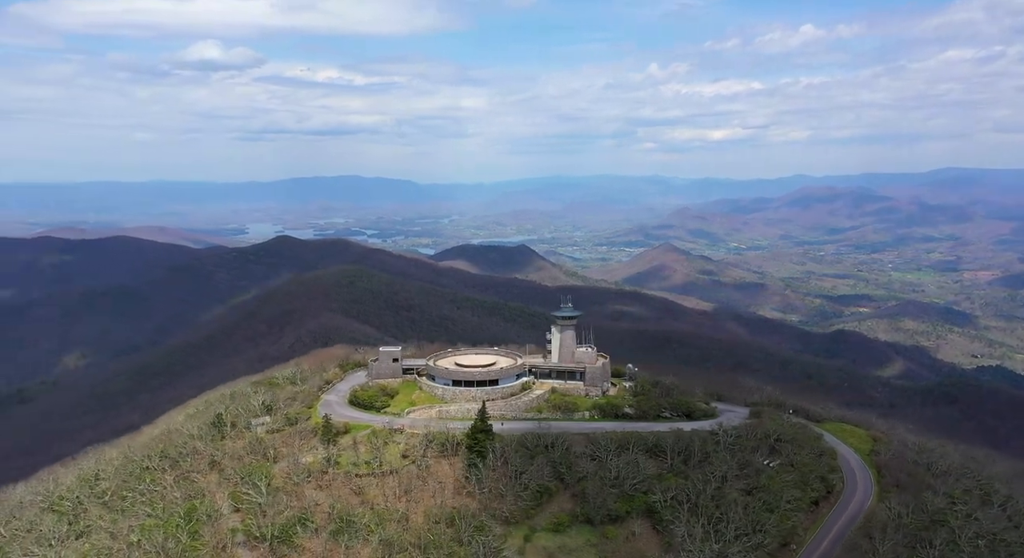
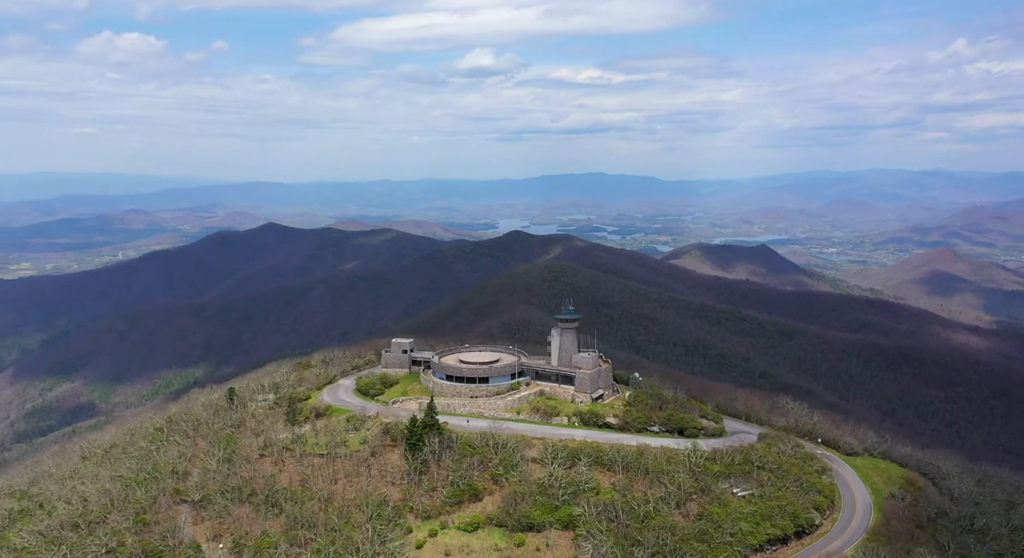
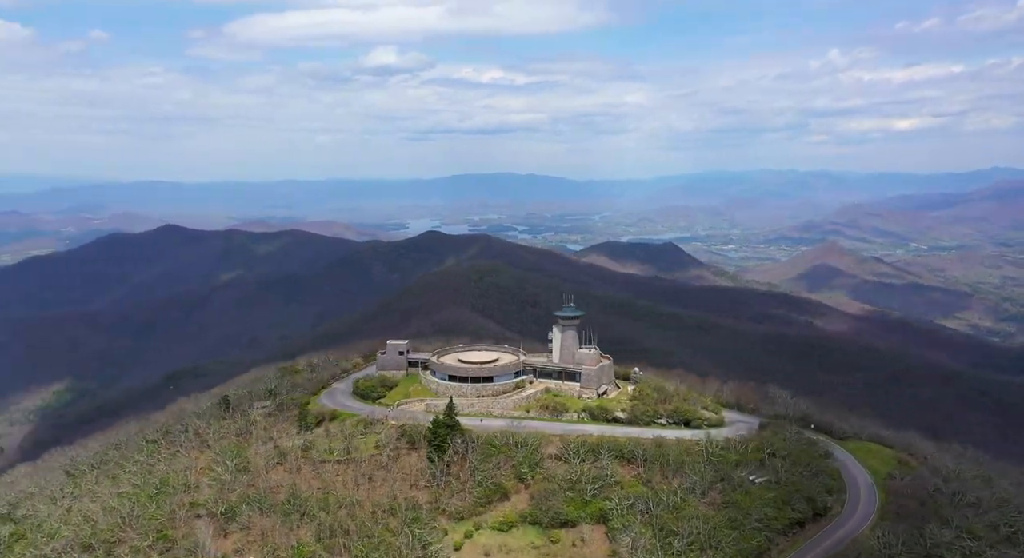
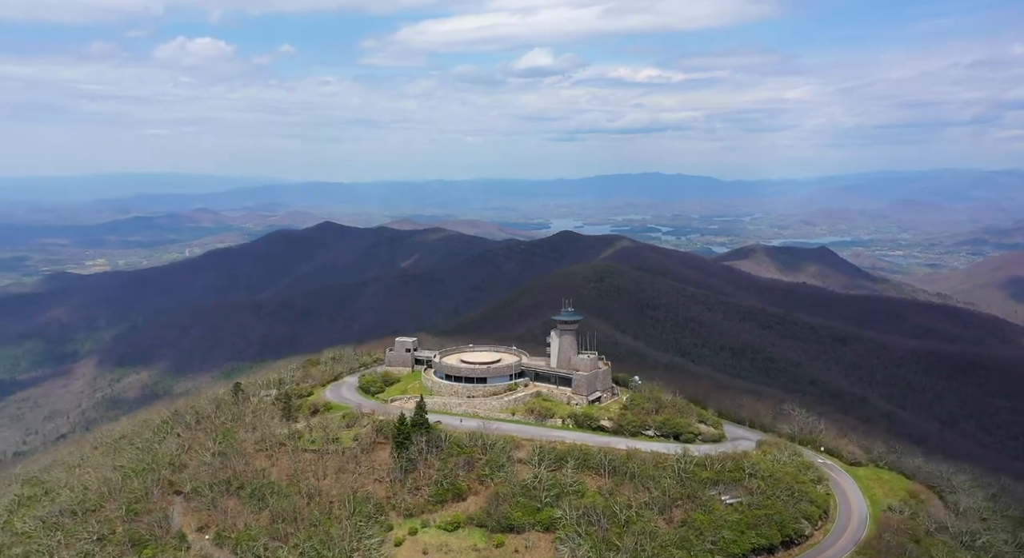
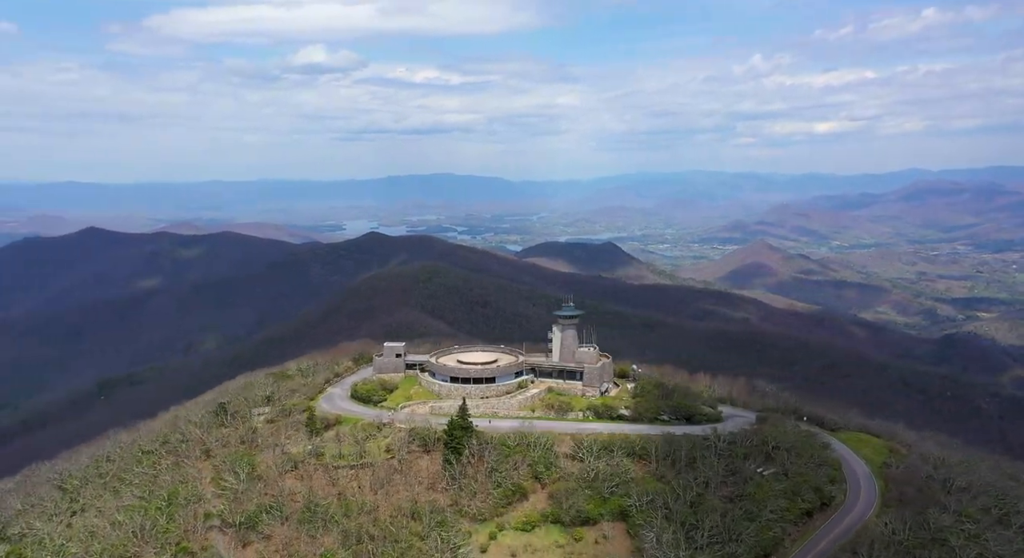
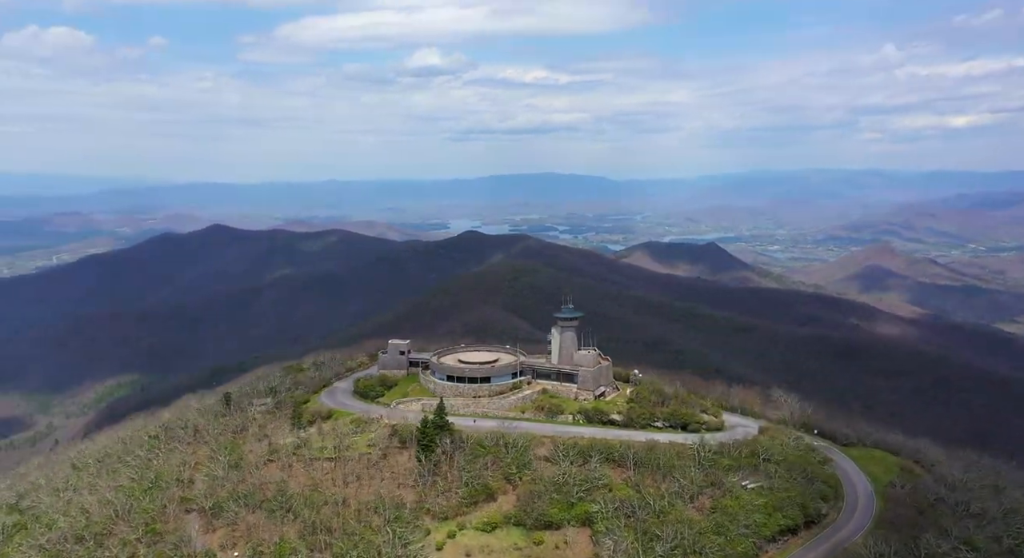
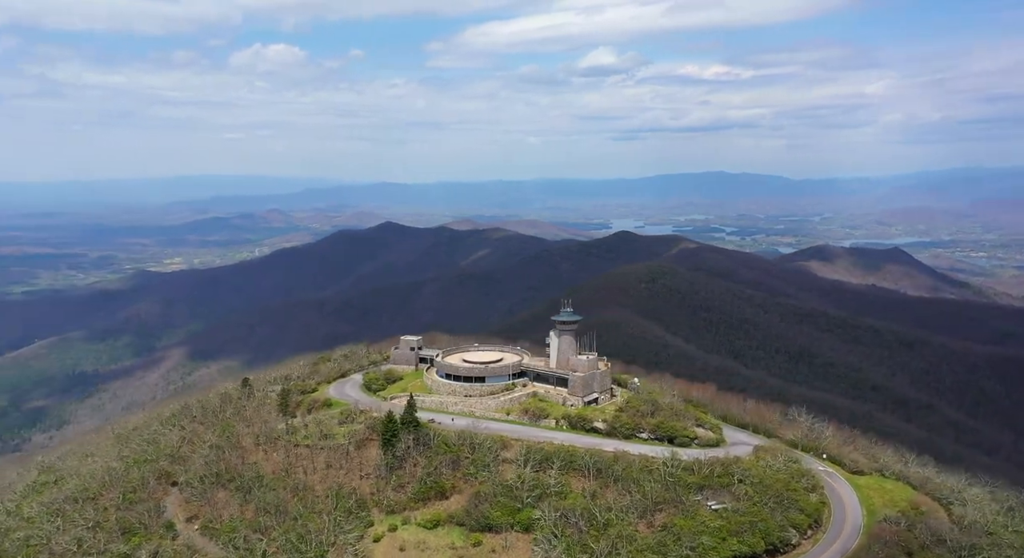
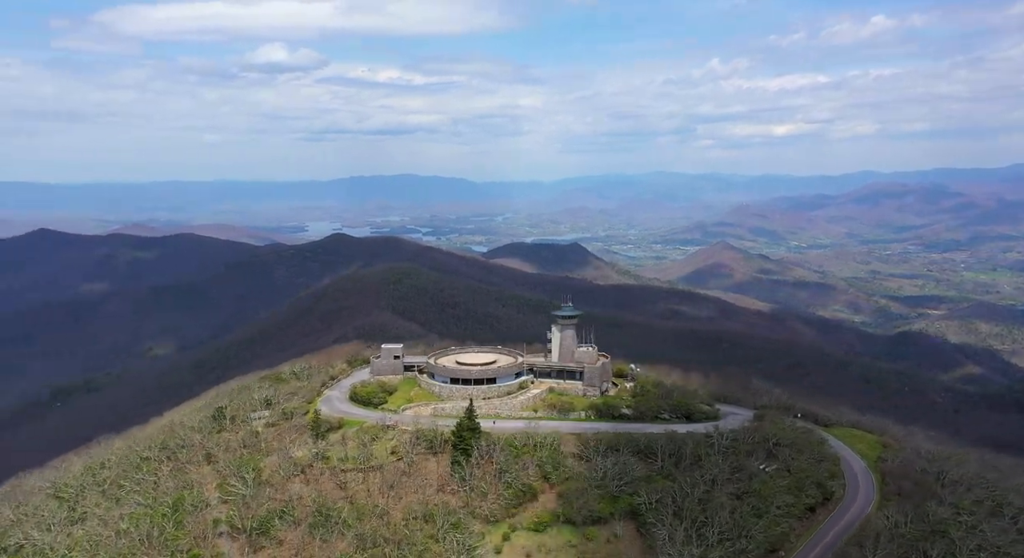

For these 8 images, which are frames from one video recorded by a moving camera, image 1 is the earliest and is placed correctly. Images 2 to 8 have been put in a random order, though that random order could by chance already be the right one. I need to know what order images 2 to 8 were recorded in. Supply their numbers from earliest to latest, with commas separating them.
8, 5, 3, 6, 2, 4, 7
